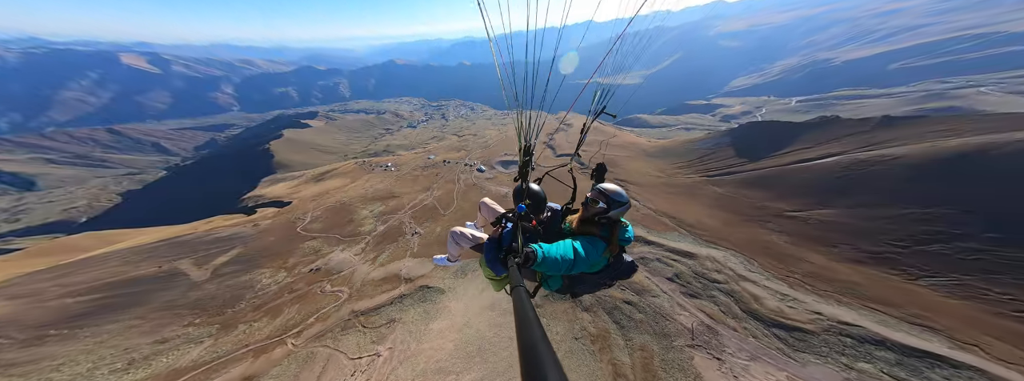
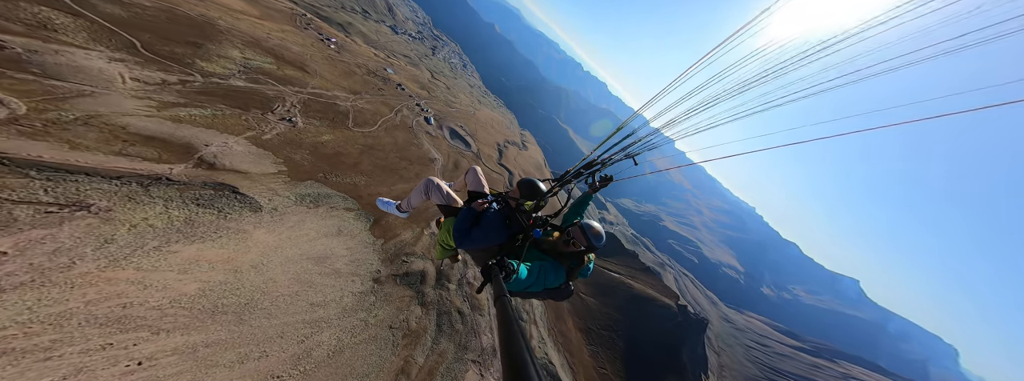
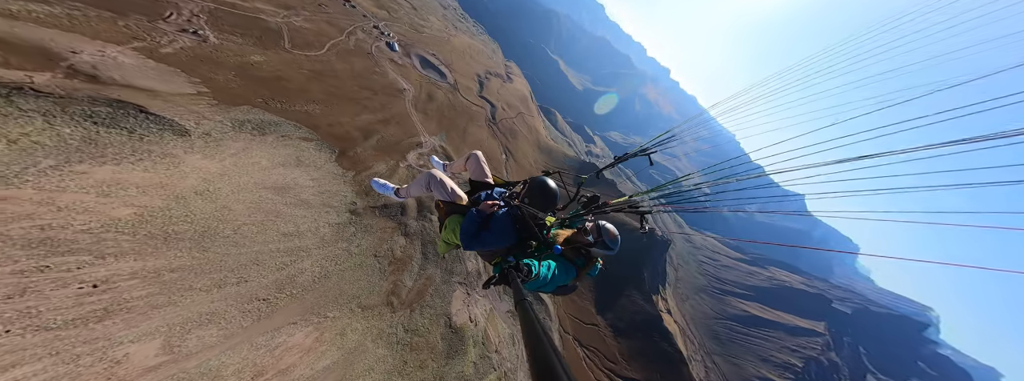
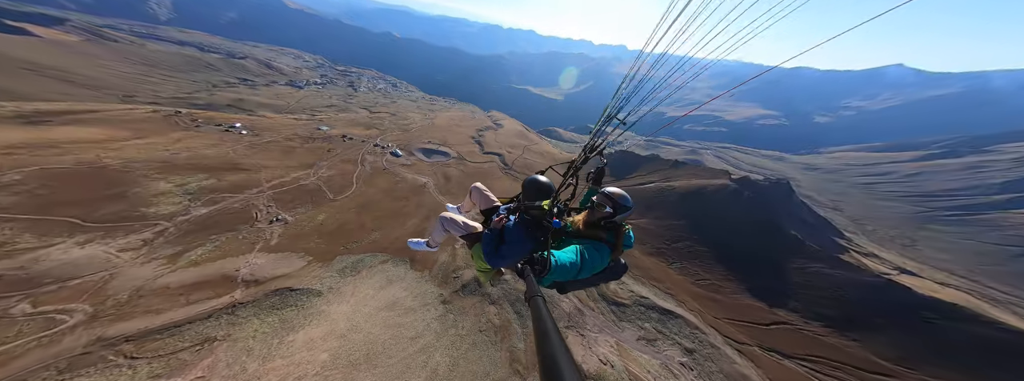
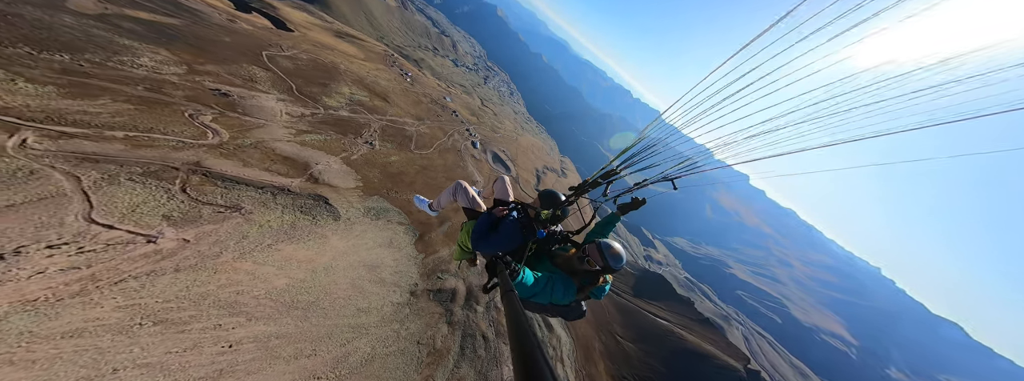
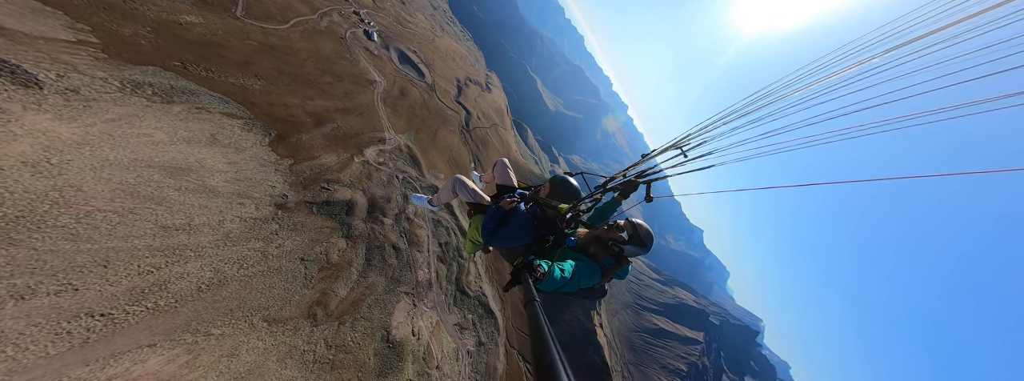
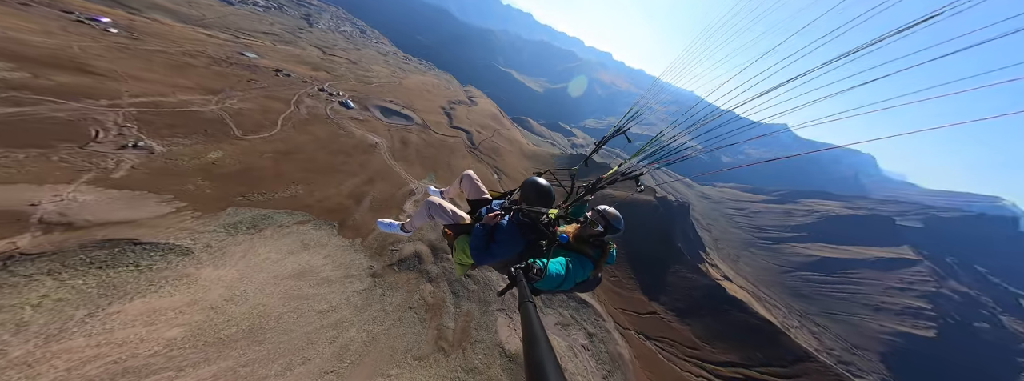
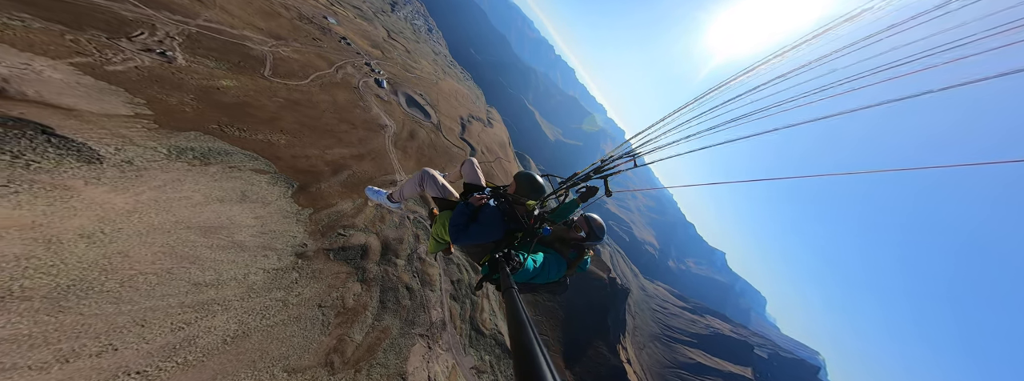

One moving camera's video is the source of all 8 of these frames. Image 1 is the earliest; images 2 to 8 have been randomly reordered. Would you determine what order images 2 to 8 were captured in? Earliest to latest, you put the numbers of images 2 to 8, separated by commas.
4, 7, 3, 6, 8, 2, 5
